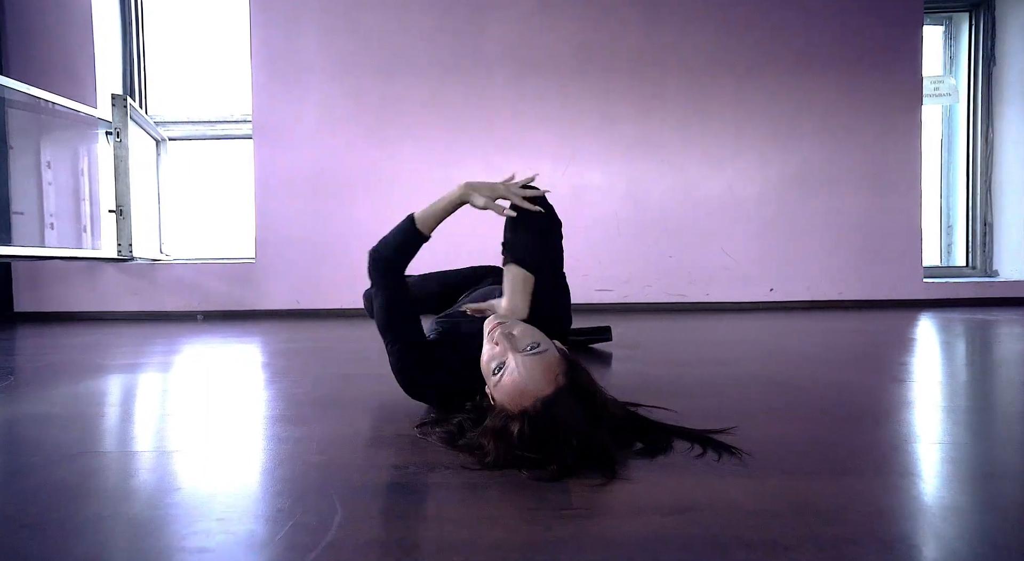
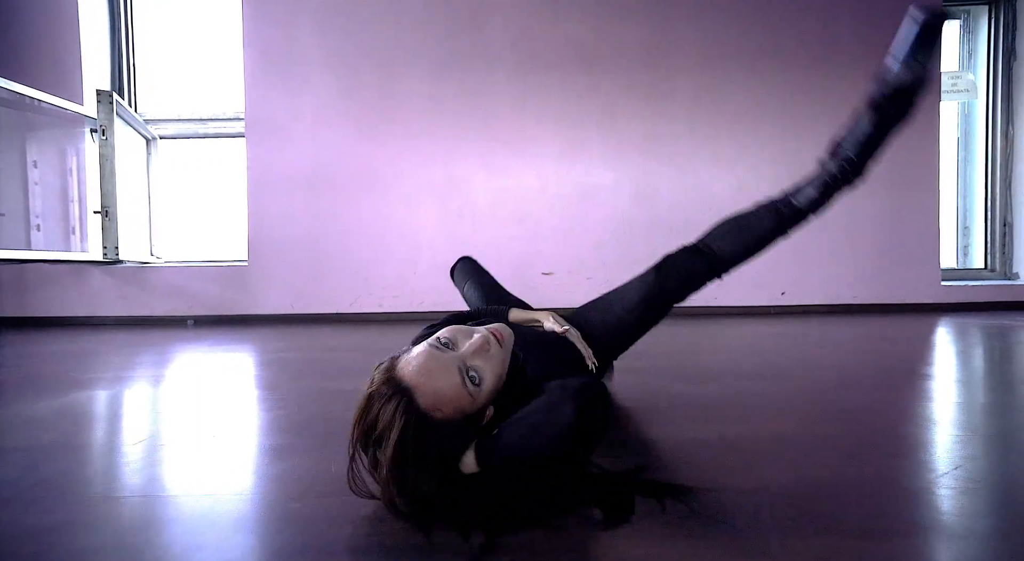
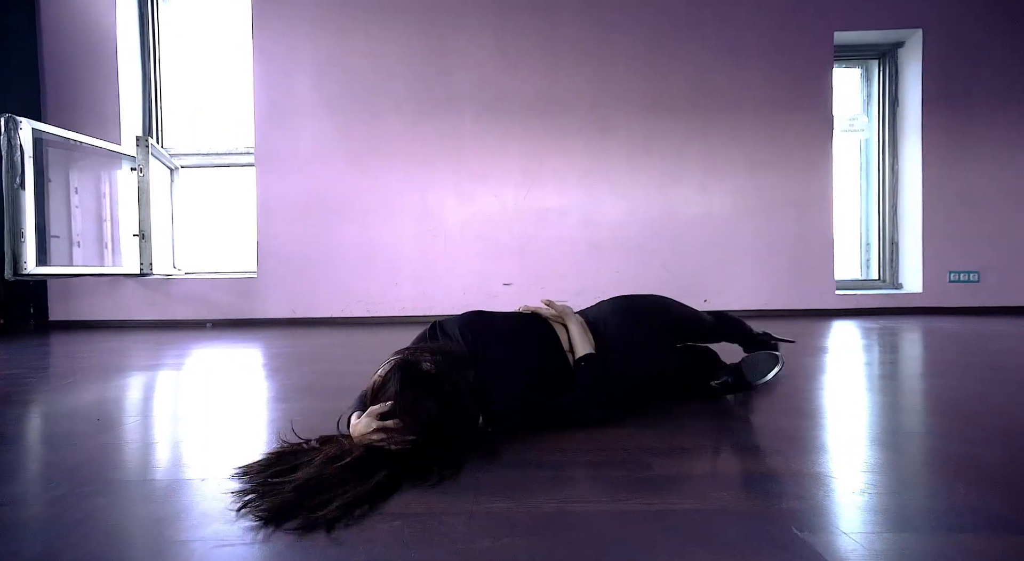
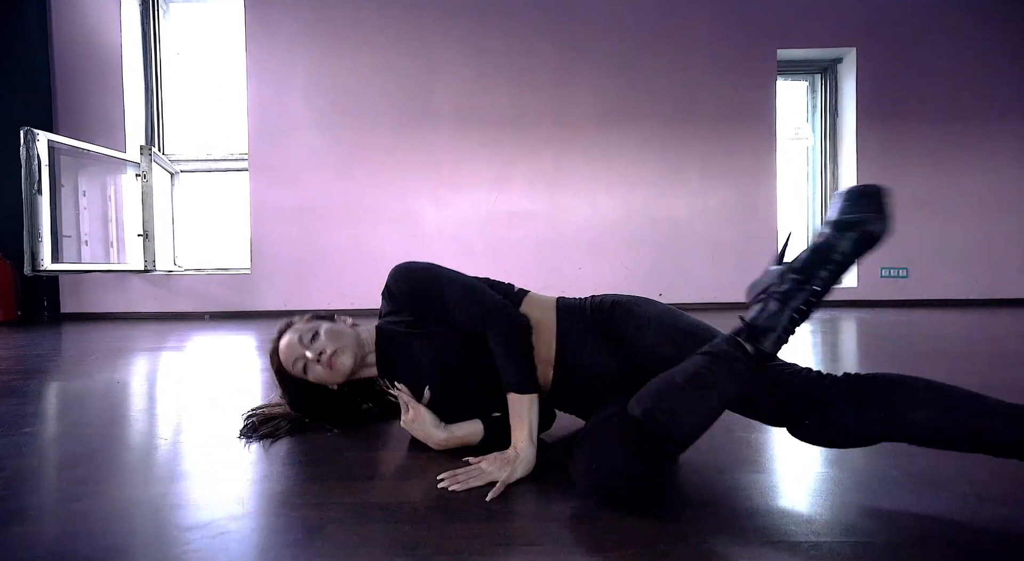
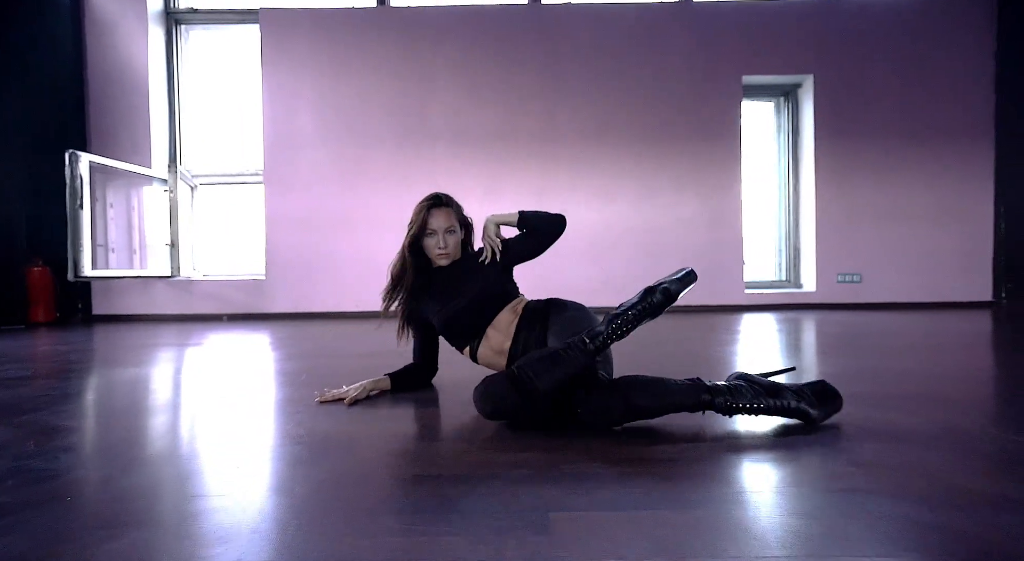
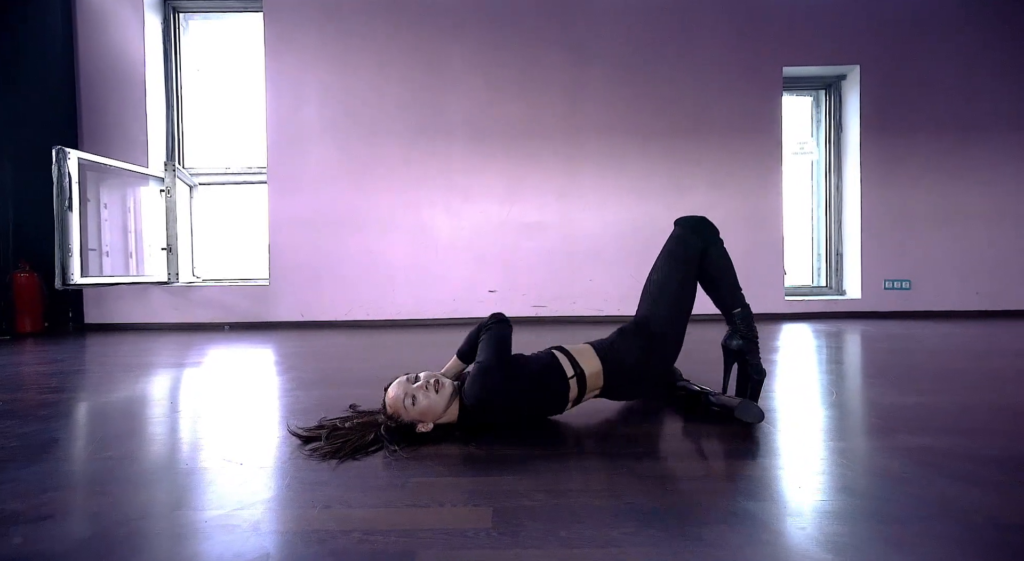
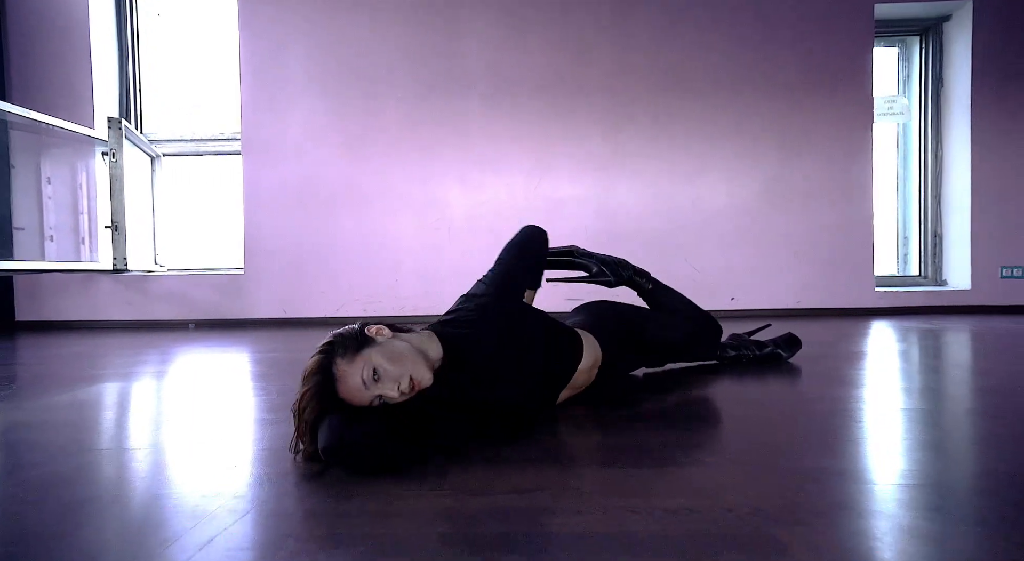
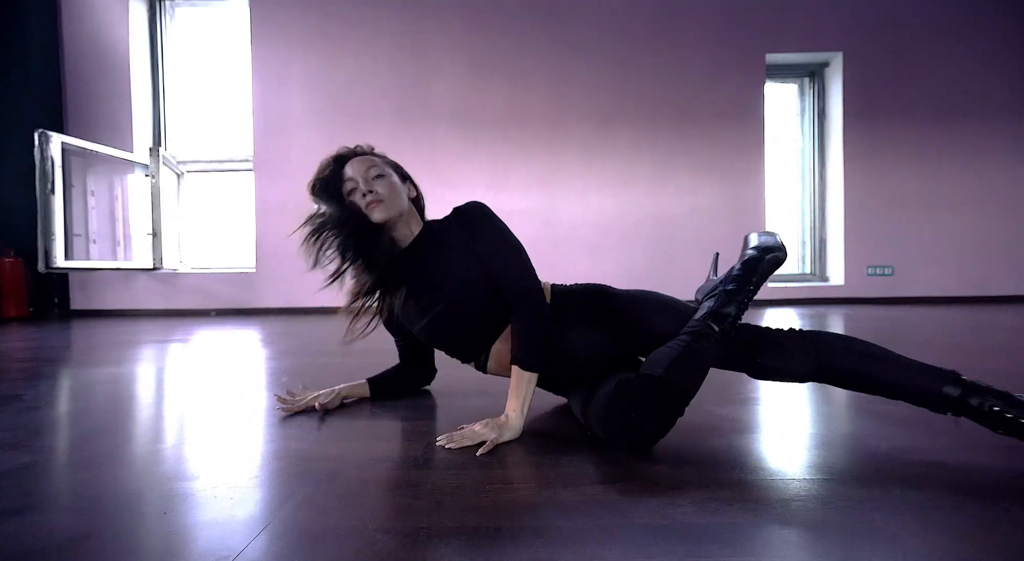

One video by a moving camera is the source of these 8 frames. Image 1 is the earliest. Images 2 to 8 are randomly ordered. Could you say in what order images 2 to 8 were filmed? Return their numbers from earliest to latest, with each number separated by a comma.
2, 7, 3, 6, 4, 8, 5
